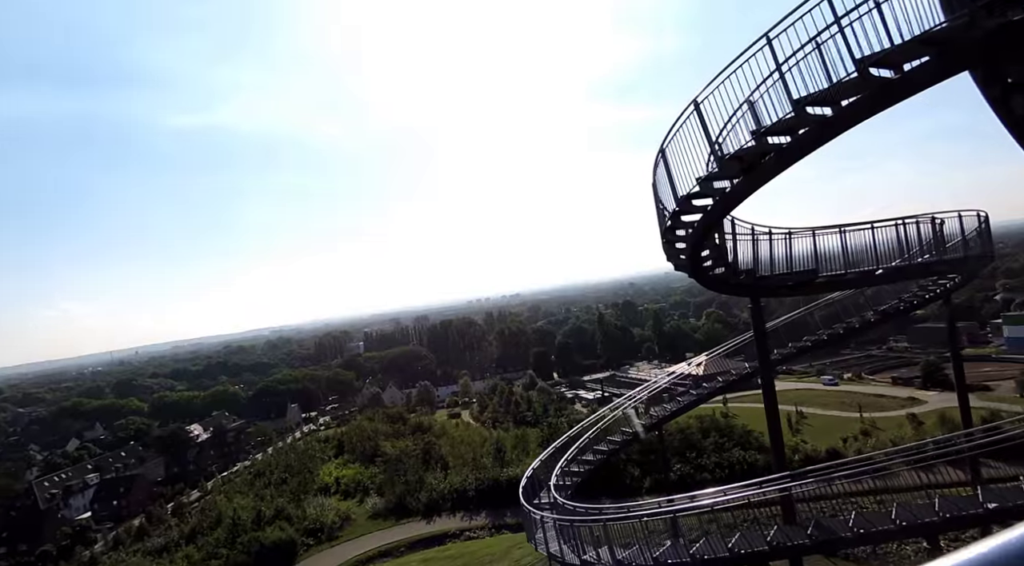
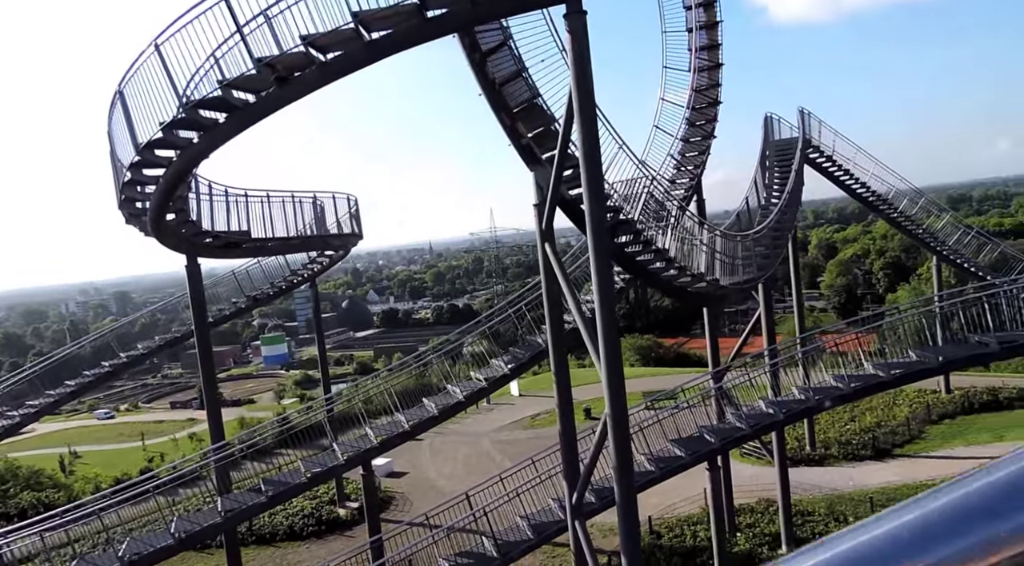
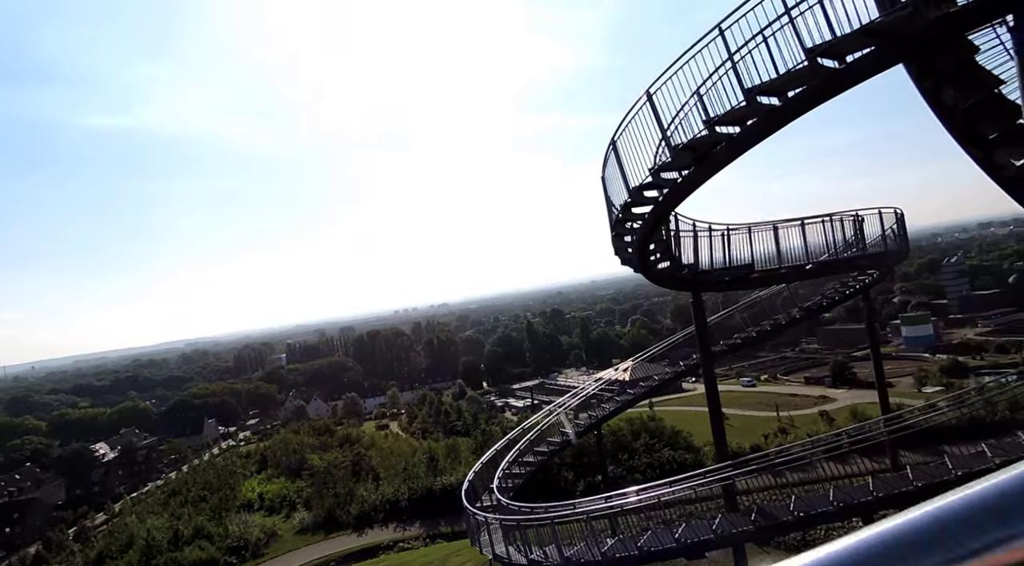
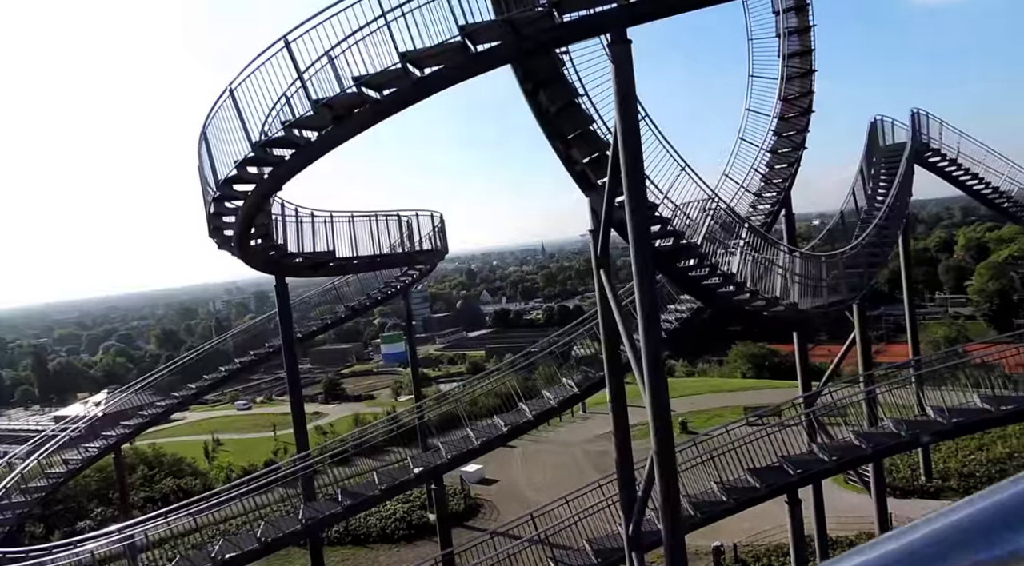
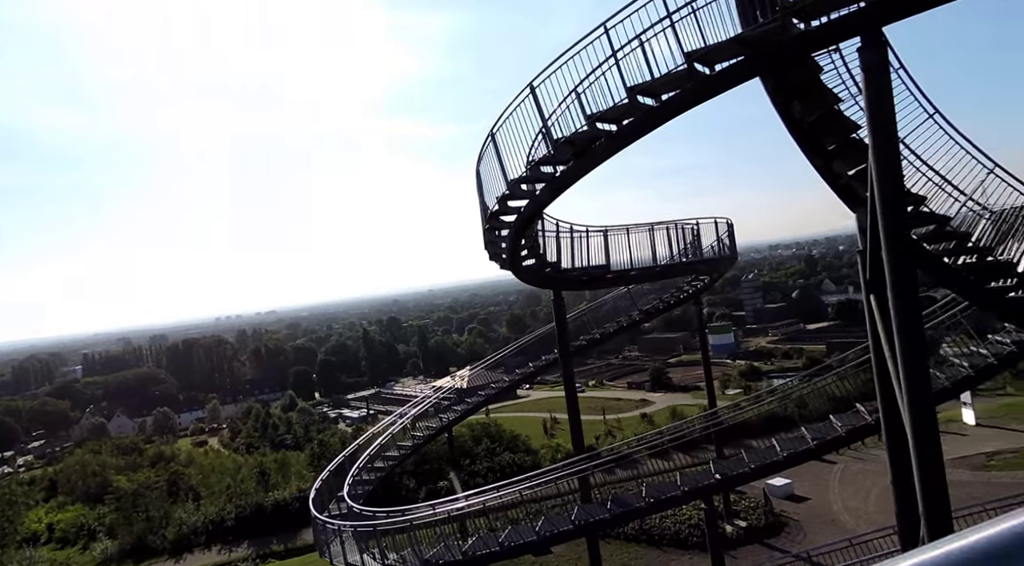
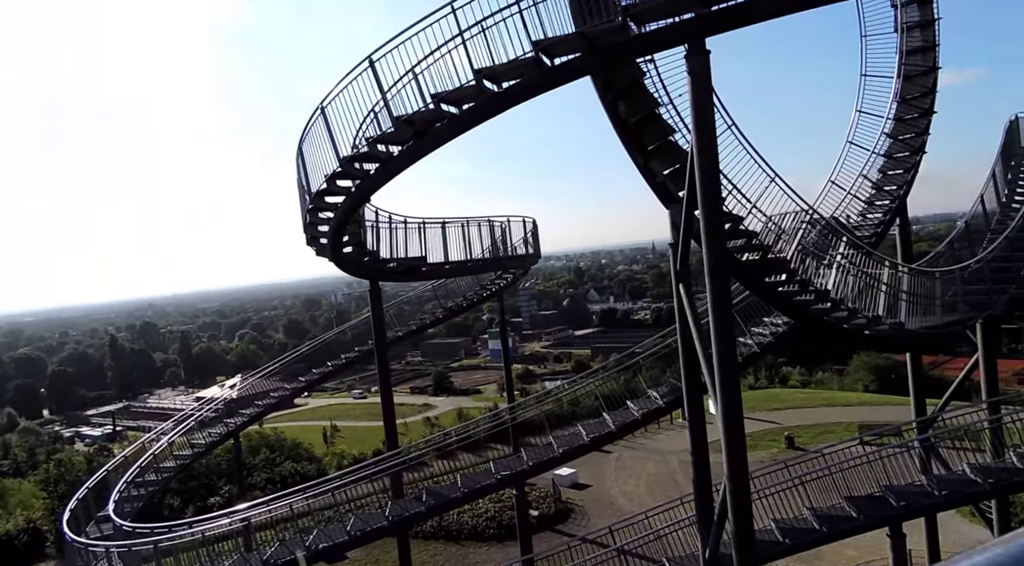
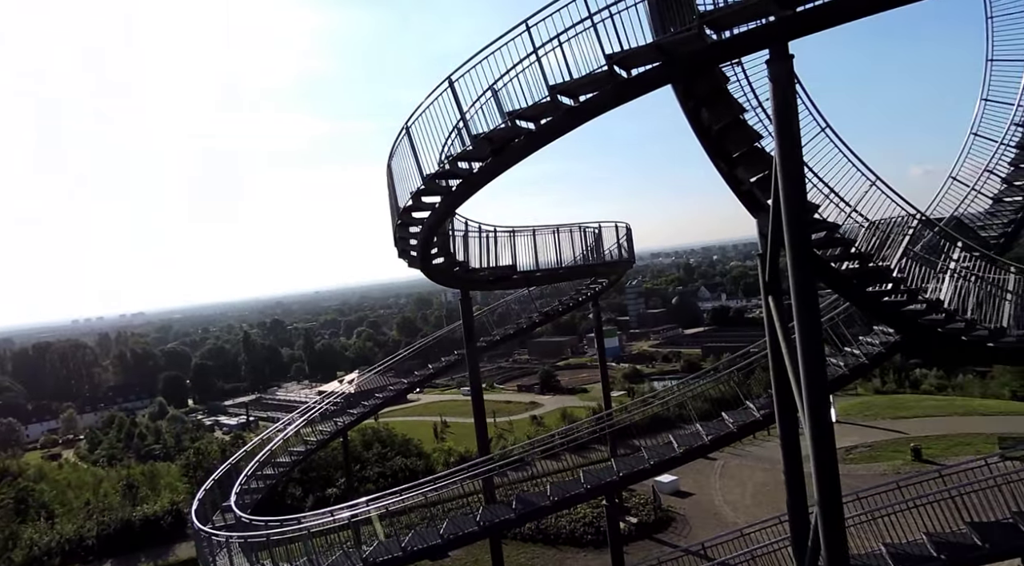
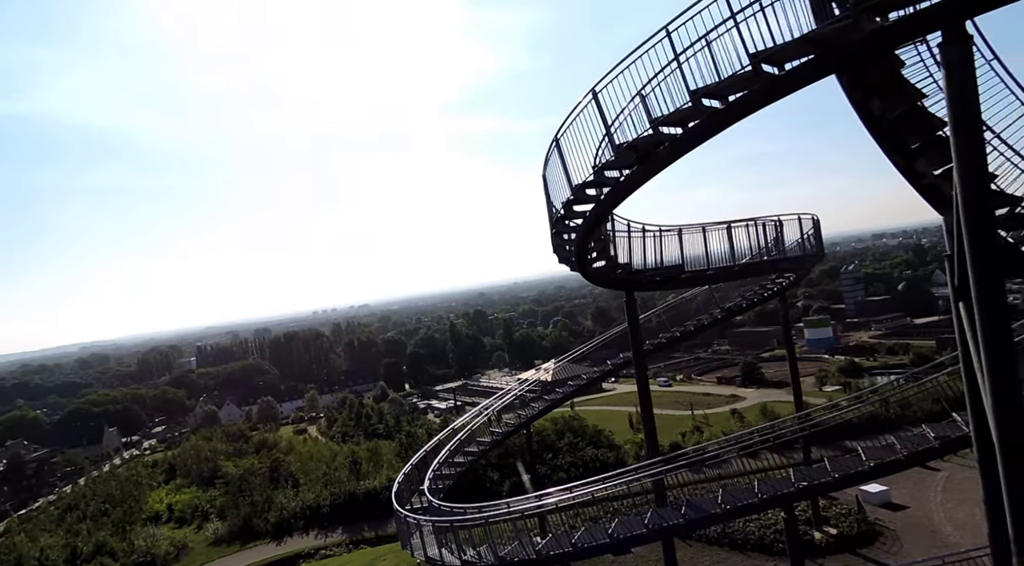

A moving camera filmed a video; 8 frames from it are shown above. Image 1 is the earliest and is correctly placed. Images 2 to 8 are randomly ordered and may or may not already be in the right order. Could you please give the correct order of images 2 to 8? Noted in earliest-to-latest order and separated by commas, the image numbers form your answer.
3, 8, 5, 7, 6, 4, 2
